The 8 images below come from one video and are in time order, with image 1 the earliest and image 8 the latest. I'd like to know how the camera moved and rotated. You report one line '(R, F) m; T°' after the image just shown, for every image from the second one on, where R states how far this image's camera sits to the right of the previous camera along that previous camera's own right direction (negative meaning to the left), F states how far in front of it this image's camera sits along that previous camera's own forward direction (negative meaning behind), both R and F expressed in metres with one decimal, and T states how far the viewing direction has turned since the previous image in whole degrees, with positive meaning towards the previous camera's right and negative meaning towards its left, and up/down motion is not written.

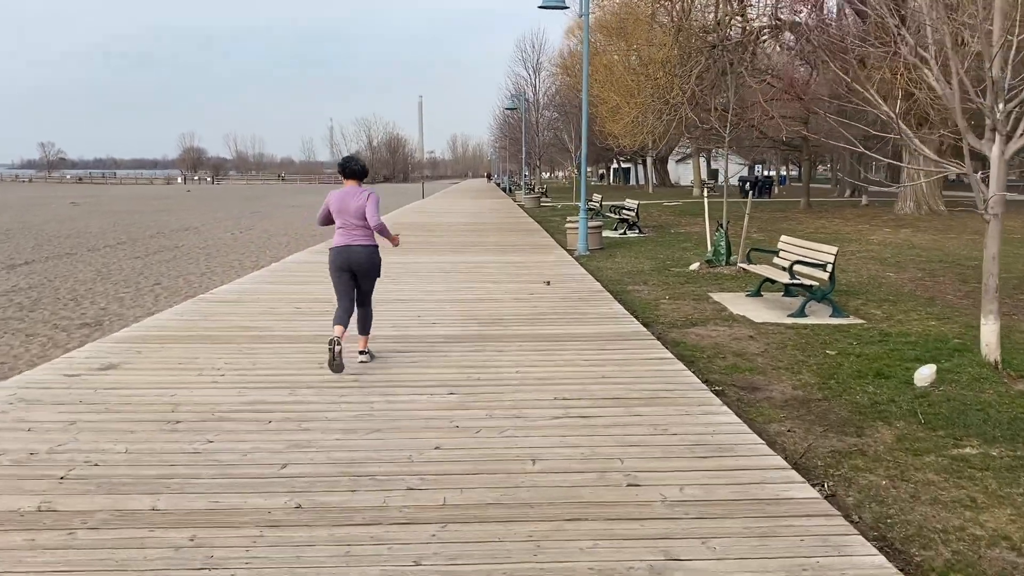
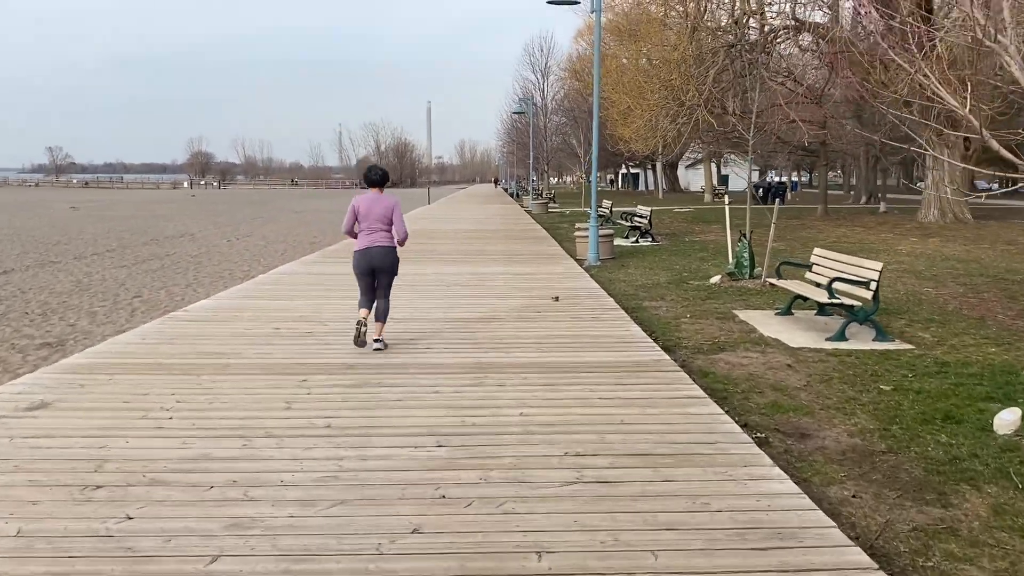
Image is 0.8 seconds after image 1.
(0.0, +0.8) m; -1°
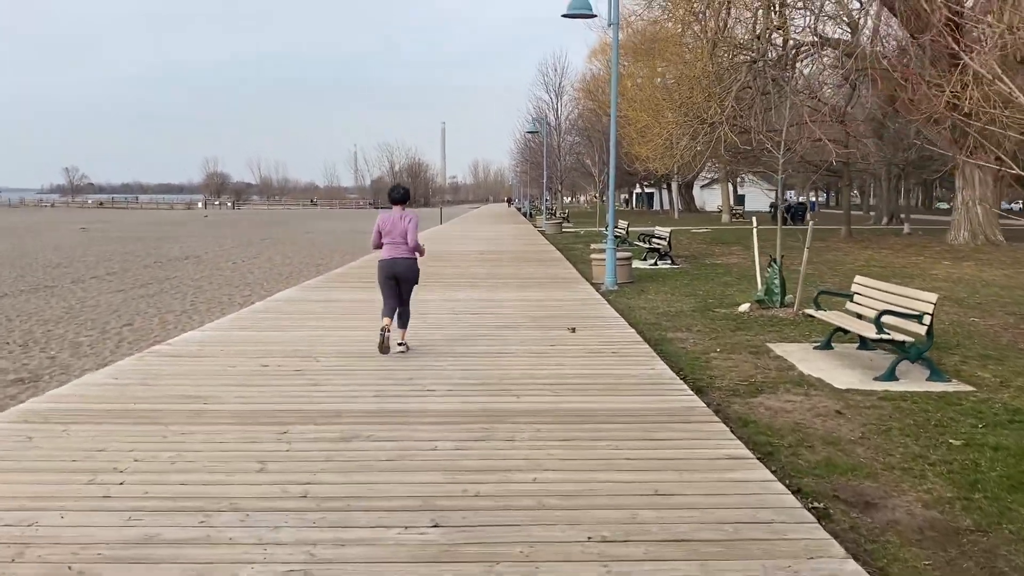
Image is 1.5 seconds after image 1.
(0.0, +0.6) m; -1°
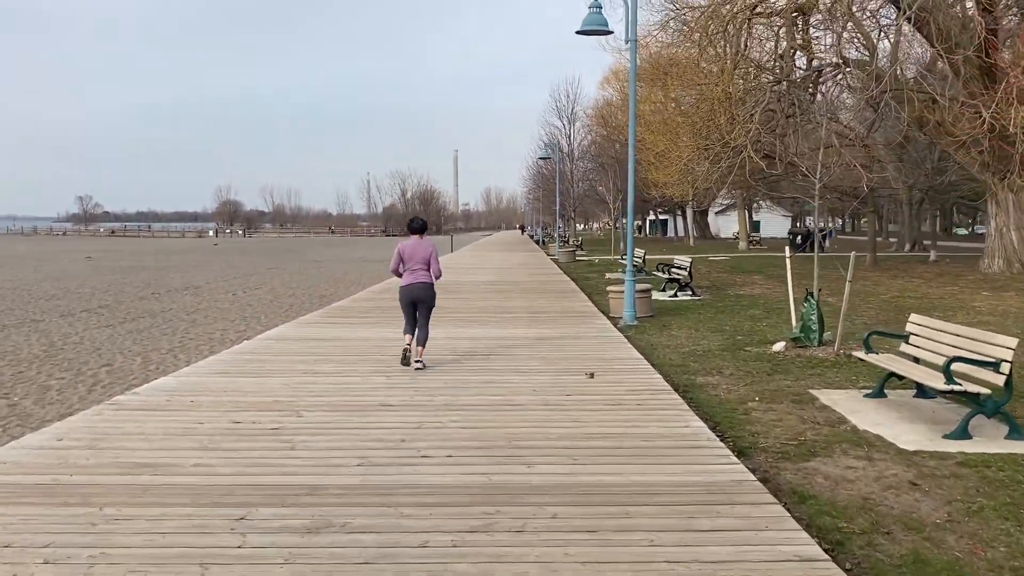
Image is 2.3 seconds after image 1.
(0.0, +0.8) m; -1°
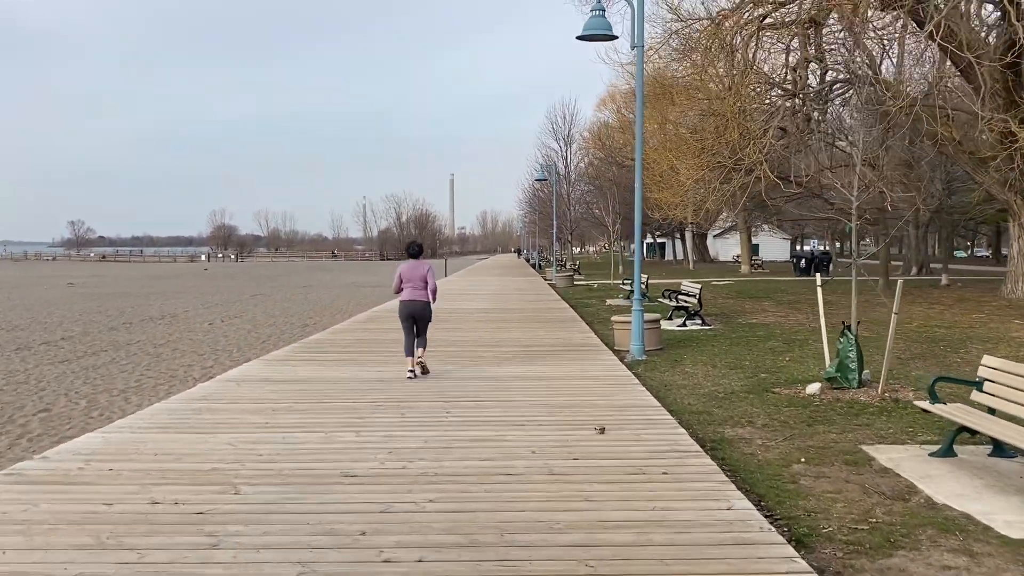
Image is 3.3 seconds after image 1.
(0.0, +1.1) m; 0°
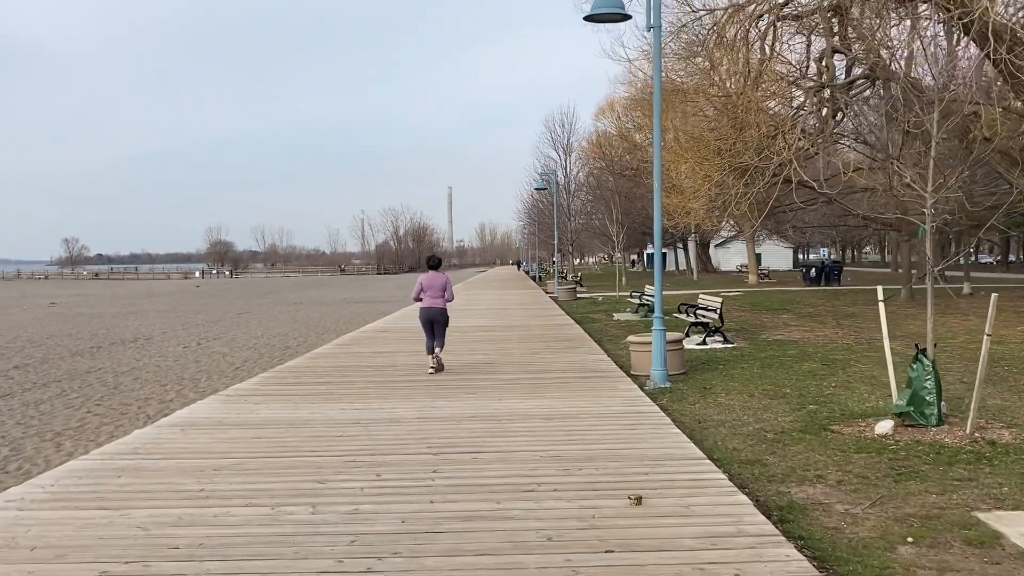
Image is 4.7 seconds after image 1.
(0.0, +1.3) m; 0°
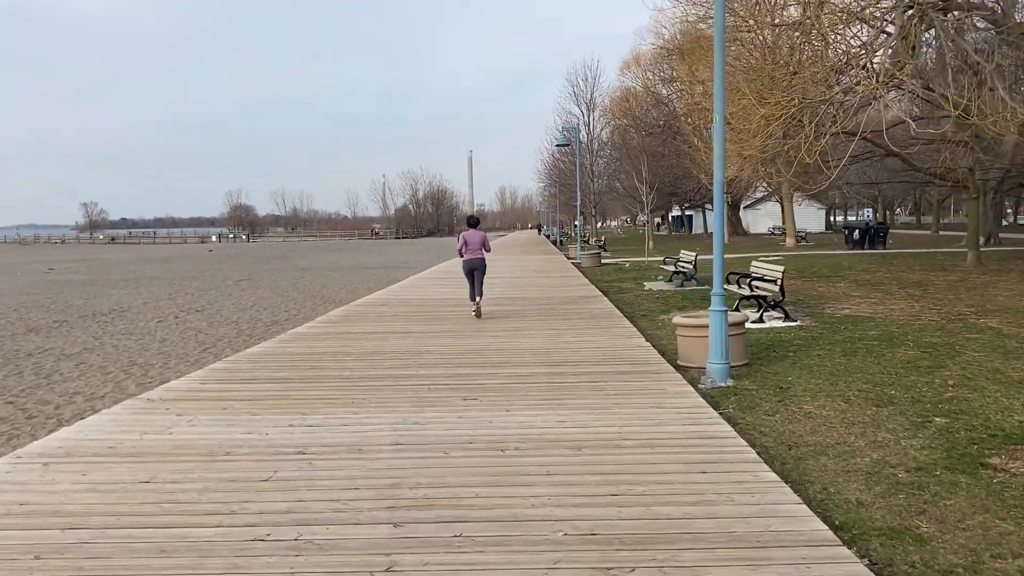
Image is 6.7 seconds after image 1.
(+0.1, +2.0) m; -1°
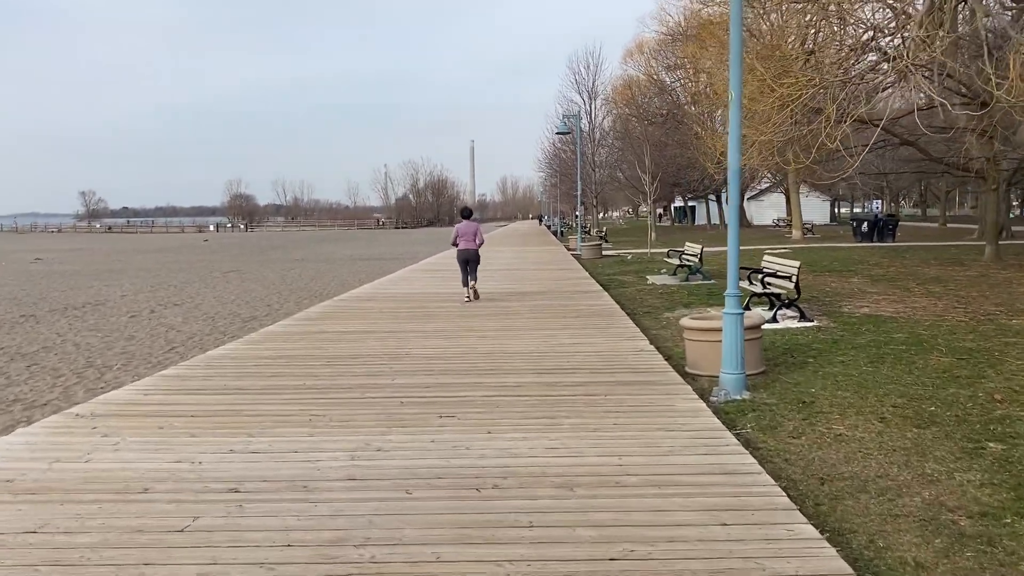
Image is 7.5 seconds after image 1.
(+0.1, +0.8) m; 0°
